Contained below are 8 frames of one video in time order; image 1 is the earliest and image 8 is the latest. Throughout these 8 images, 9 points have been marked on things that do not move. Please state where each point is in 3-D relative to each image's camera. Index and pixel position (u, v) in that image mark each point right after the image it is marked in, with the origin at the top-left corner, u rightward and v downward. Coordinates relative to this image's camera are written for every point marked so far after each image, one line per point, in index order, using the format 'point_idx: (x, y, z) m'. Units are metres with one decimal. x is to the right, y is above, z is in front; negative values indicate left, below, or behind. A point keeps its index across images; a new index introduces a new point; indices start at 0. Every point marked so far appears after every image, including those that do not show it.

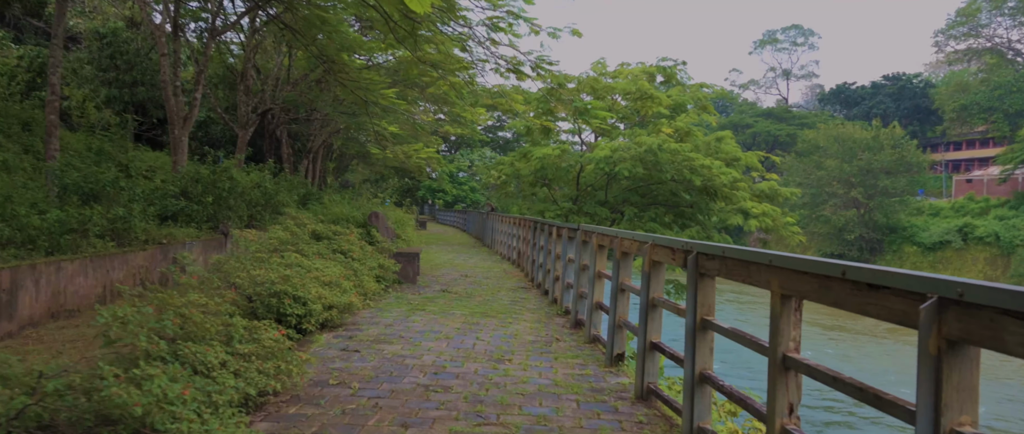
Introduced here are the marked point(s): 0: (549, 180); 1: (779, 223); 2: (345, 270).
0: (+0.8, +0.8, +14.7) m
1: (+5.9, -0.1, +14.5) m
2: (-1.6, -0.5, +6.1) m
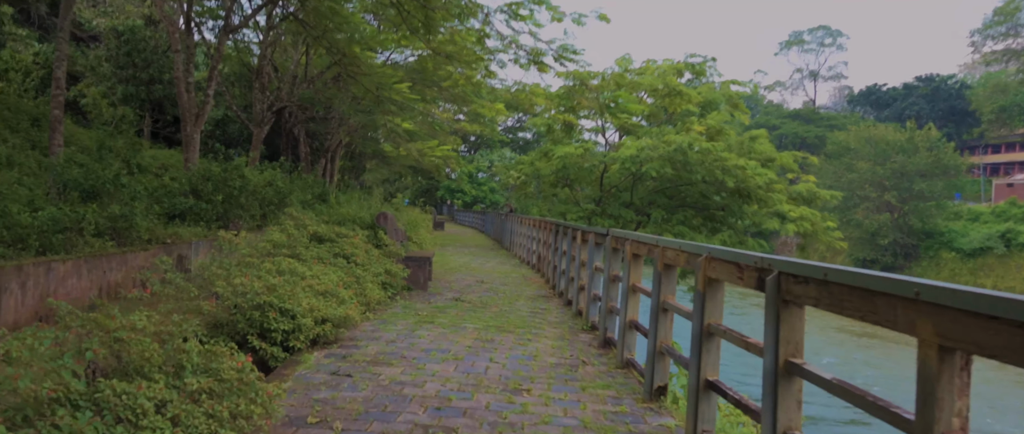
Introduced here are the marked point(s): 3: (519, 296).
0: (+1.2, +0.8, +14.0) m
1: (+6.3, -0.2, +13.7) m
2: (-1.5, -0.5, +5.5) m
3: (+0.1, -0.9, +7.6) m
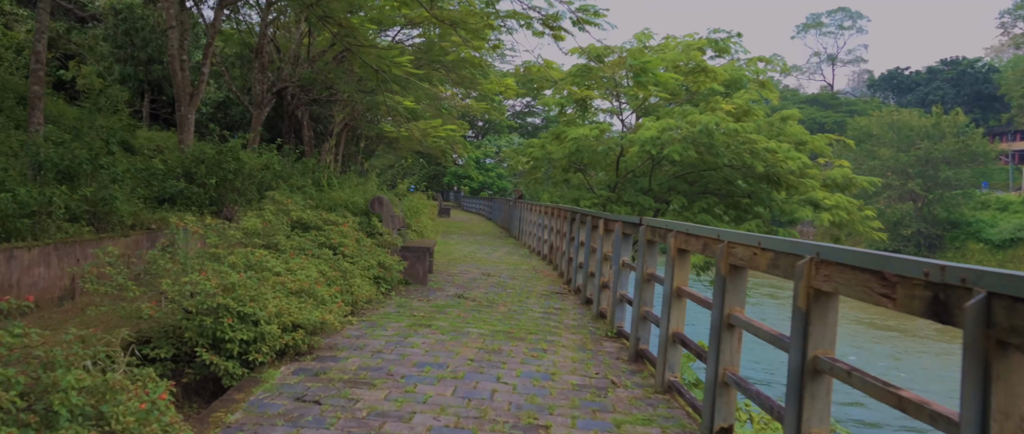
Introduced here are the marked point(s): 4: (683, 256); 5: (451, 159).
0: (+1.4, +1.0, +13.2) m
1: (+6.5, 0.0, +12.8) m
2: (-1.4, -0.4, +4.7) m
3: (+0.2, -0.8, +6.8) m
4: (+0.9, -0.2, +3.6) m
5: (-1.7, +1.6, +18.9) m
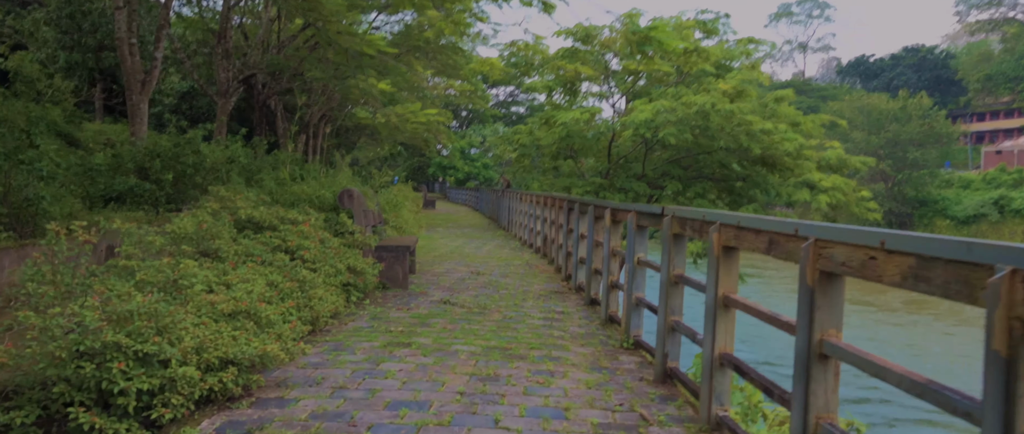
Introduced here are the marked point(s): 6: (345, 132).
0: (+1.2, +1.2, +12.4) m
1: (+6.3, +0.4, +12.1) m
2: (-1.4, -0.4, +3.8) m
3: (+0.1, -0.7, +5.9) m
4: (+0.9, -0.2, +2.7) m
5: (-2.1, +1.8, +18.0) m
6: (-4.6, +2.3, +18.2) m
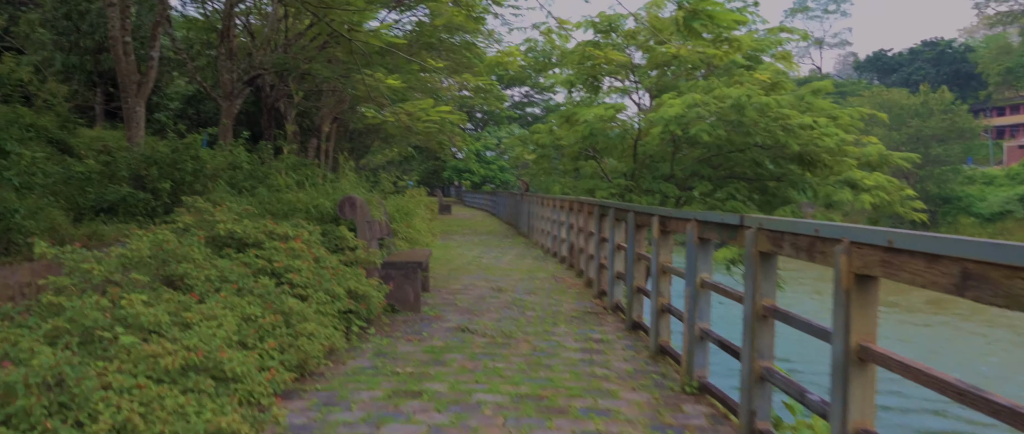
0: (+1.5, +1.2, +11.6) m
1: (+6.6, +0.3, +11.2) m
2: (-1.2, -0.4, +3.1) m
3: (+0.3, -0.8, +5.2) m
4: (+1.1, -0.2, +1.9) m
5: (-1.6, +1.7, +17.2) m
6: (-4.1, +2.2, +17.6) m
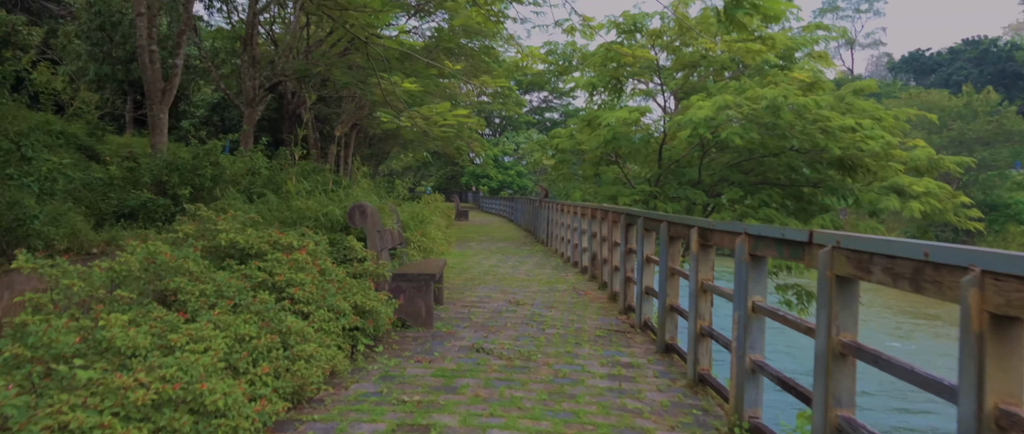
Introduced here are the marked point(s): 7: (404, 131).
0: (+1.8, +1.0, +11.1) m
1: (+6.9, +0.2, +10.6) m
2: (-1.2, -0.5, +2.8) m
3: (+0.5, -0.8, +4.8) m
4: (+1.1, -0.3, +1.5) m
5: (-1.2, +1.5, +16.9) m
6: (-3.6, +2.0, +17.3) m
7: (-1.8, +1.5, +12.0) m
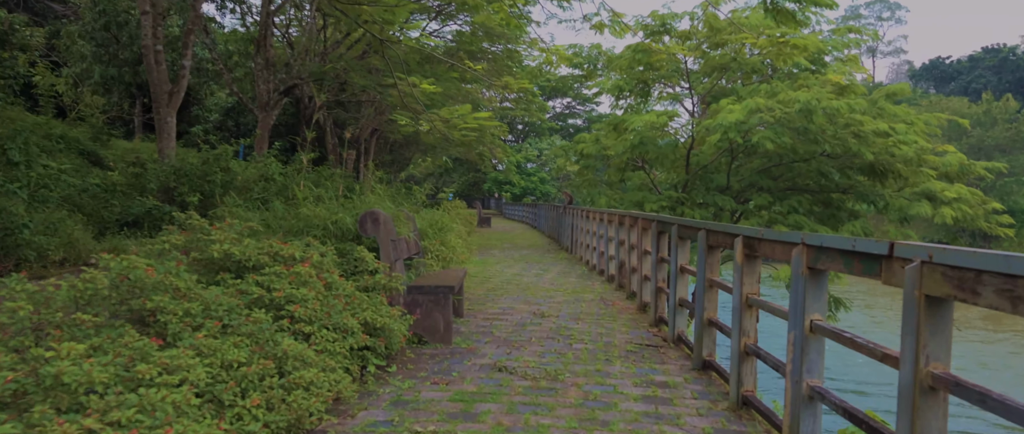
0: (+2.2, +0.9, +10.8) m
1: (+7.3, +0.1, +10.0) m
2: (-1.1, -0.5, +2.5) m
3: (+0.7, -0.9, +4.4) m
4: (+1.2, -0.3, +1.2) m
5: (-0.6, +1.3, +16.7) m
6: (-3.0, +1.8, +17.1) m
7: (-1.4, +1.4, +11.8) m
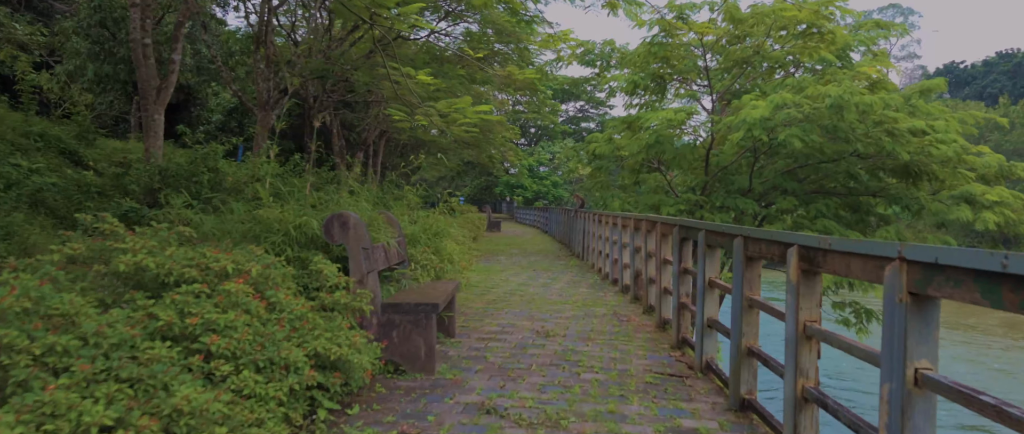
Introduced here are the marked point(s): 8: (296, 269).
0: (+2.3, +0.9, +10.0) m
1: (+7.4, 0.0, +9.2) m
2: (-1.1, -0.5, +1.8) m
3: (+0.6, -0.9, +3.7) m
4: (+1.1, -0.3, +0.4) m
5: (-0.3, +1.2, +16.0) m
6: (-2.8, +1.7, +16.5) m
7: (-1.3, +1.3, +11.1) m
8: (-1.1, -0.3, +3.5) m
